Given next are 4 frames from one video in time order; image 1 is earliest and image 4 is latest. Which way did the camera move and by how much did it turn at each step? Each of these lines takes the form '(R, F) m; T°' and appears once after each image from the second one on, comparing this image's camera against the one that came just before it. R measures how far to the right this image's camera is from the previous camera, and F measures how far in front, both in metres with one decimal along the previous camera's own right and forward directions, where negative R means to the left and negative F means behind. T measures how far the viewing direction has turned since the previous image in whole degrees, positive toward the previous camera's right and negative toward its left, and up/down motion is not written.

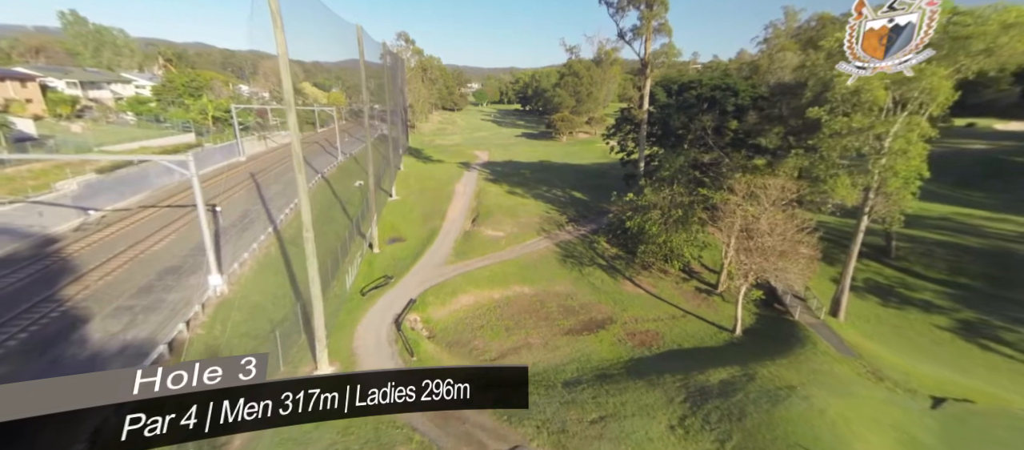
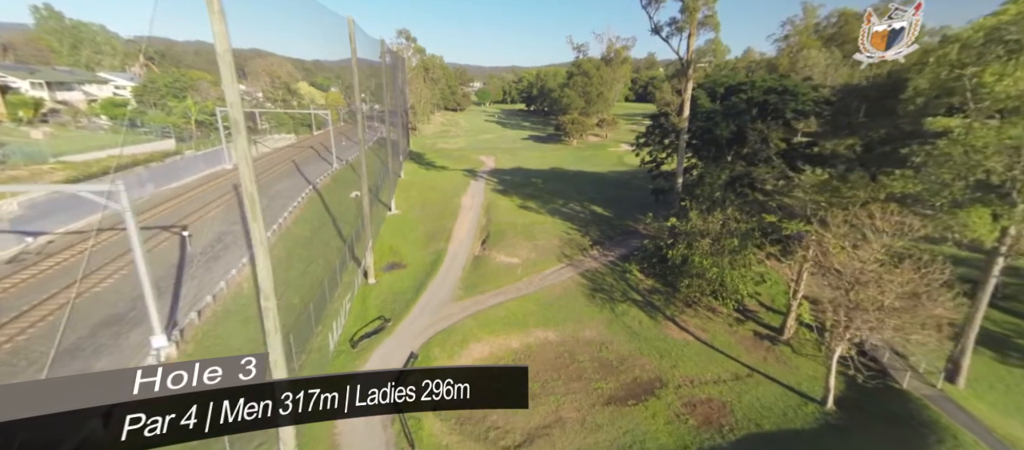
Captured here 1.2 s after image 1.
(-0.4, +1.8) m; 0°
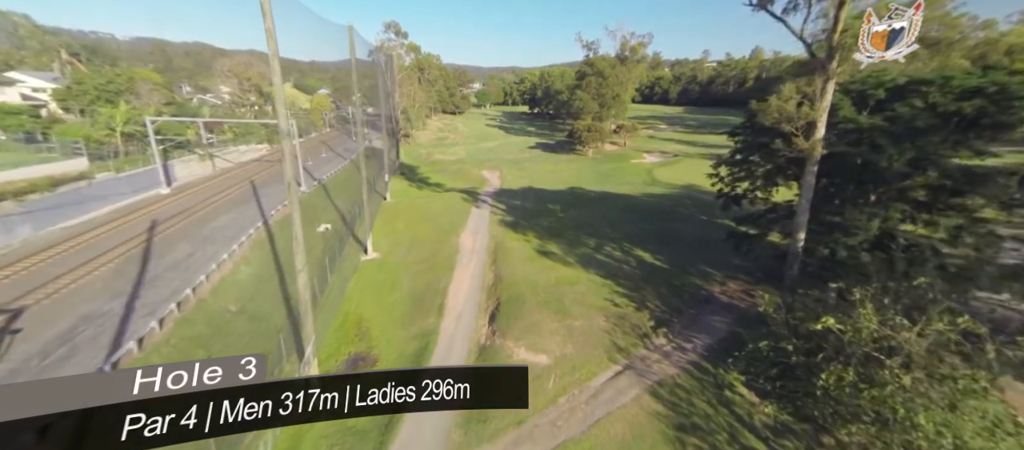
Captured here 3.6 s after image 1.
(-0.5, +4.2) m; 0°
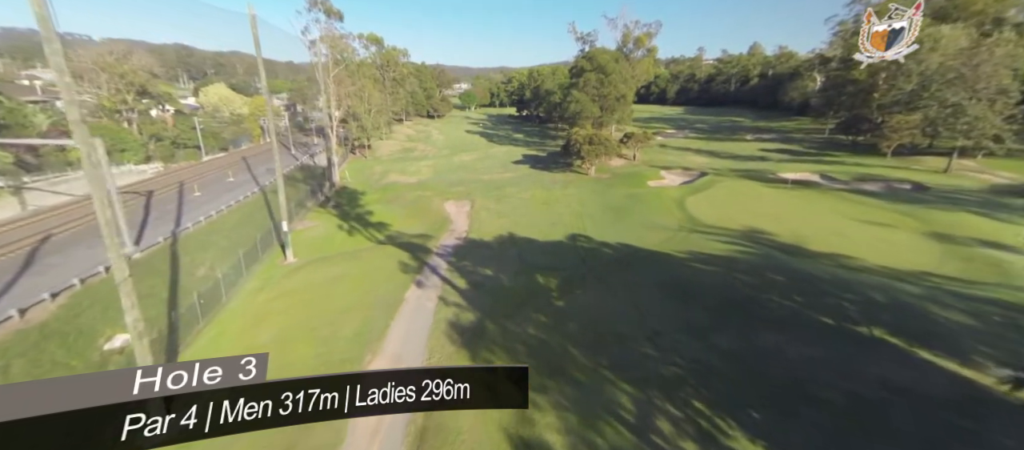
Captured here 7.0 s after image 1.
(+0.6, +6.7) m; +1°
